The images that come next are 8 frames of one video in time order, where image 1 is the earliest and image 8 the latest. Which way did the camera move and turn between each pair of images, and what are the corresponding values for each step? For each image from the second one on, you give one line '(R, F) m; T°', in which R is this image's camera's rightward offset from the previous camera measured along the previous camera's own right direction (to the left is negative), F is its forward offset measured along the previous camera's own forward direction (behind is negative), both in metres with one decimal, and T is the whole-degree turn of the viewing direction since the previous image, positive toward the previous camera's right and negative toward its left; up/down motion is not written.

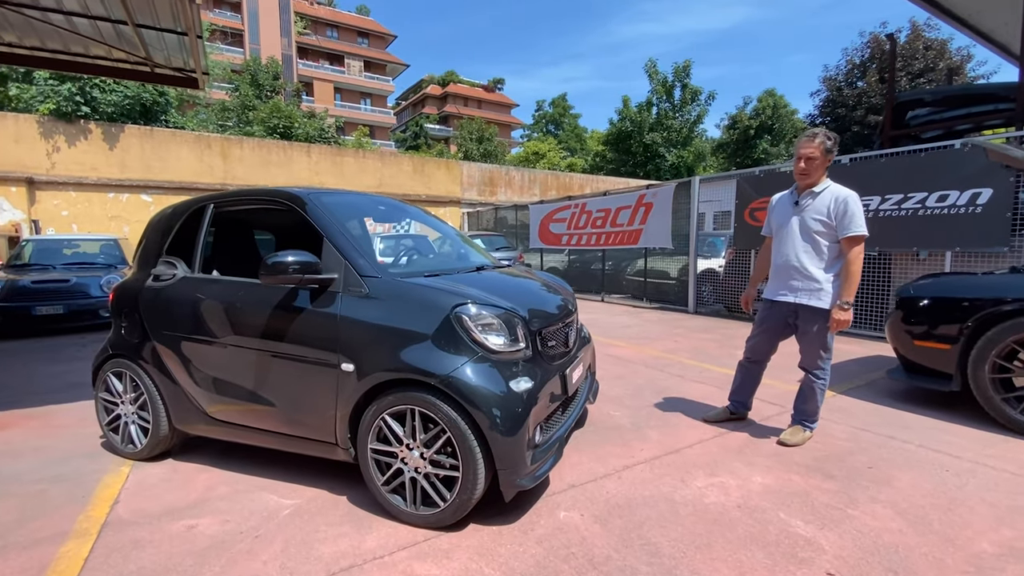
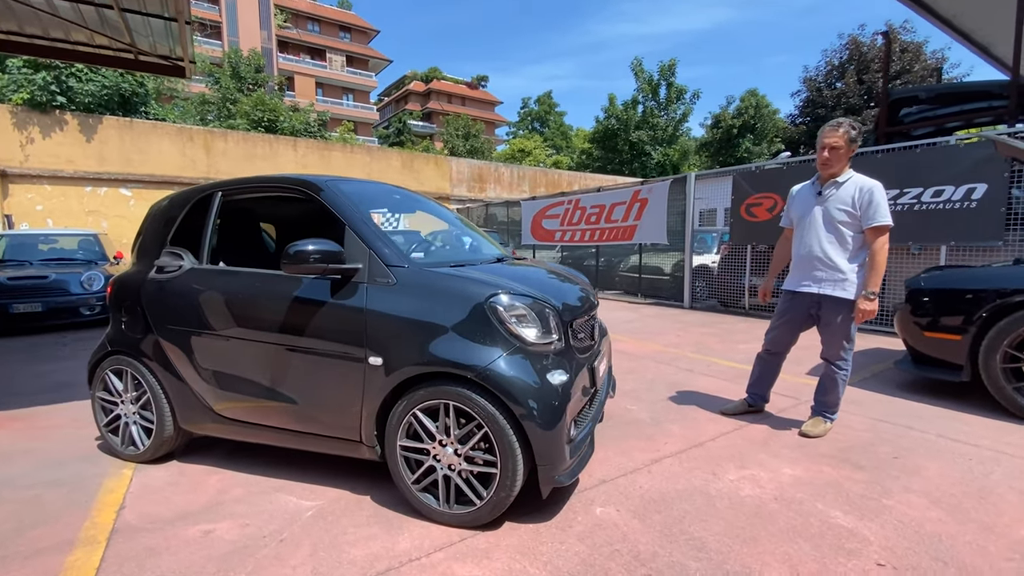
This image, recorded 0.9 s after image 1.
(-0.3, +0.1) m; +2°
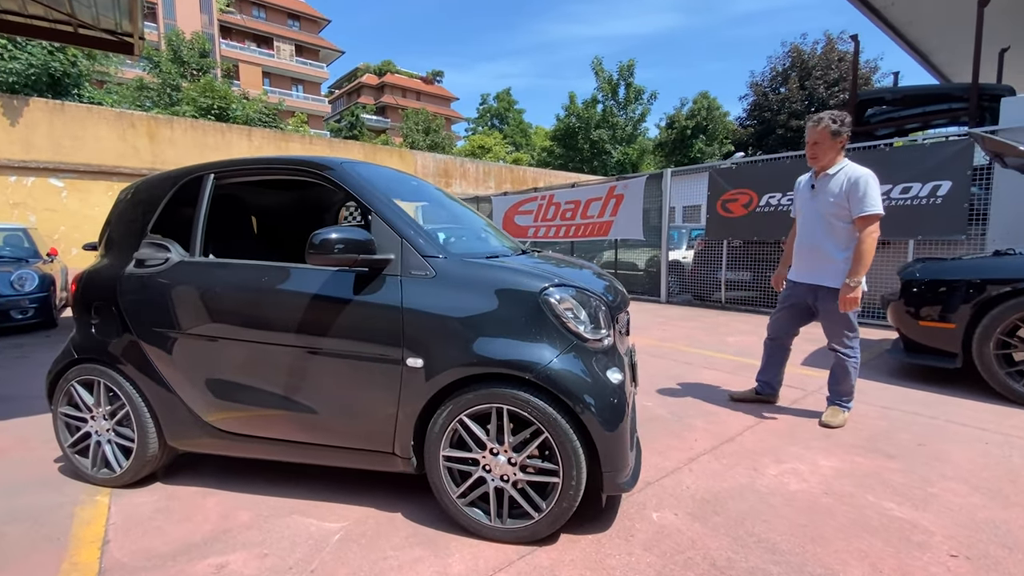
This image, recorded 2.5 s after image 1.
(-0.4, +0.2) m; +6°
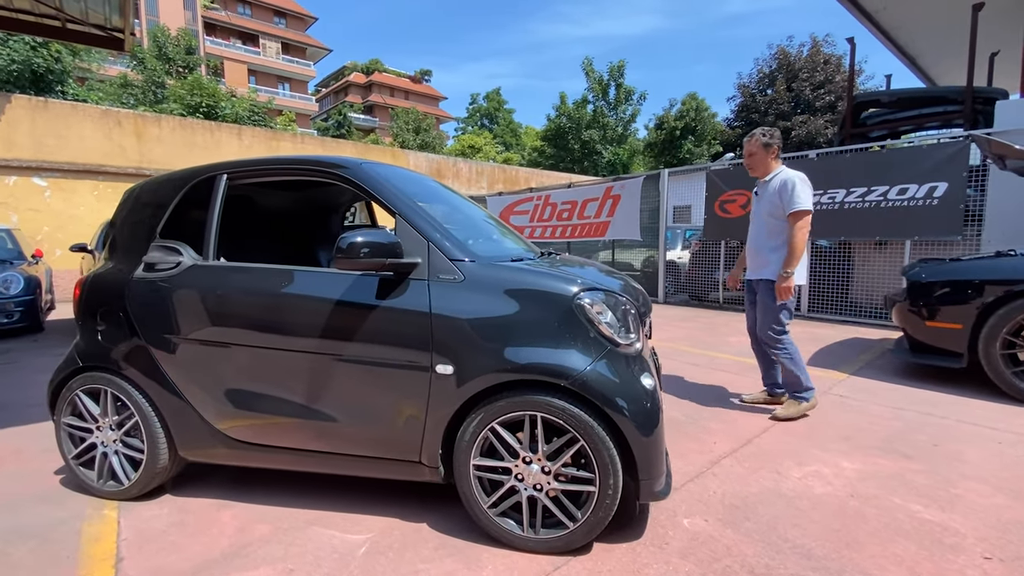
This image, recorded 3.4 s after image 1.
(-0.2, +0.1) m; +2°
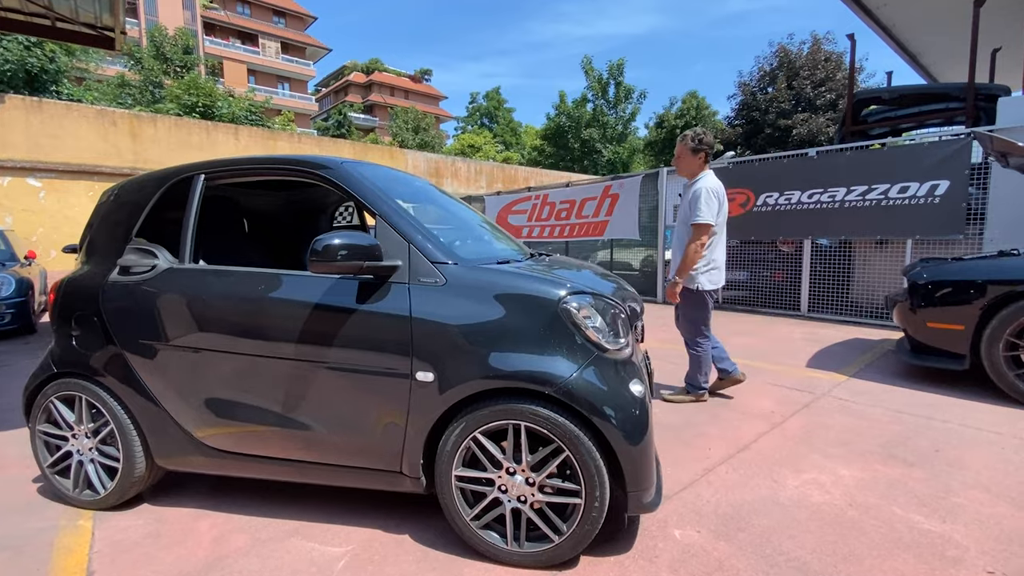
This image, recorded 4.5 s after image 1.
(+0.1, +0.1) m; 0°
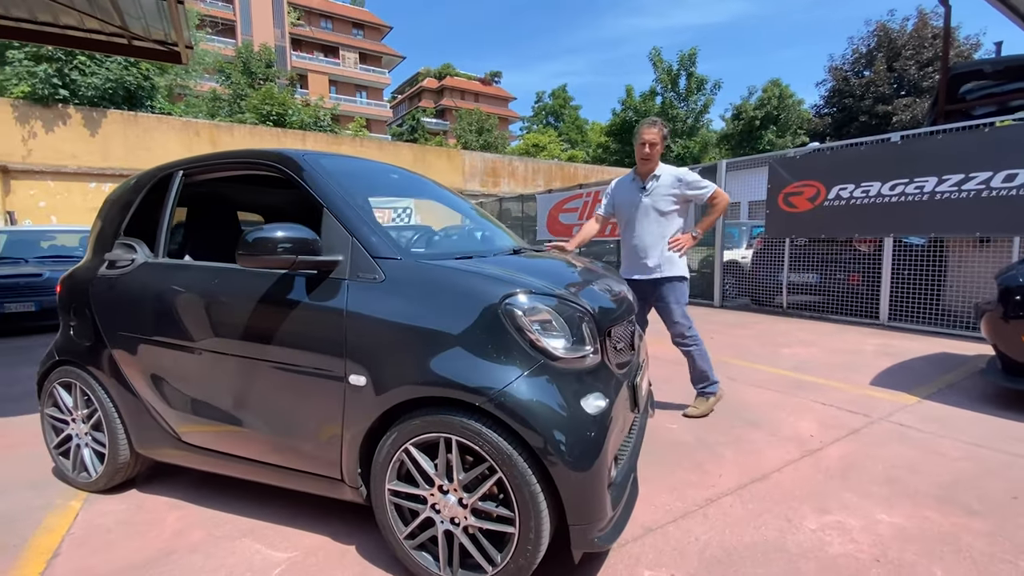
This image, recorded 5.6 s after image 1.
(+0.5, +0.3) m; -9°
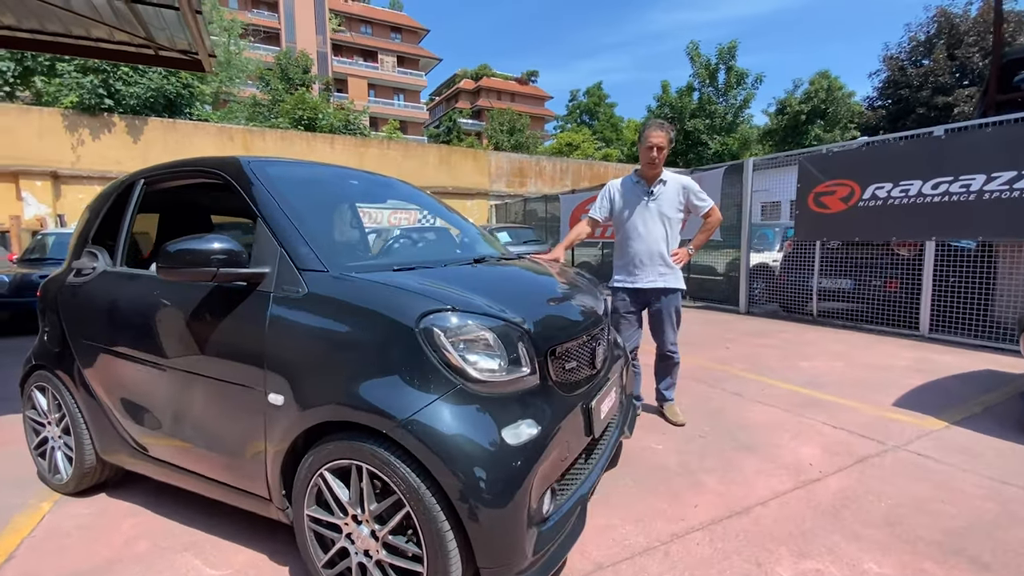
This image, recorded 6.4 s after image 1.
(+0.4, +0.2) m; -5°
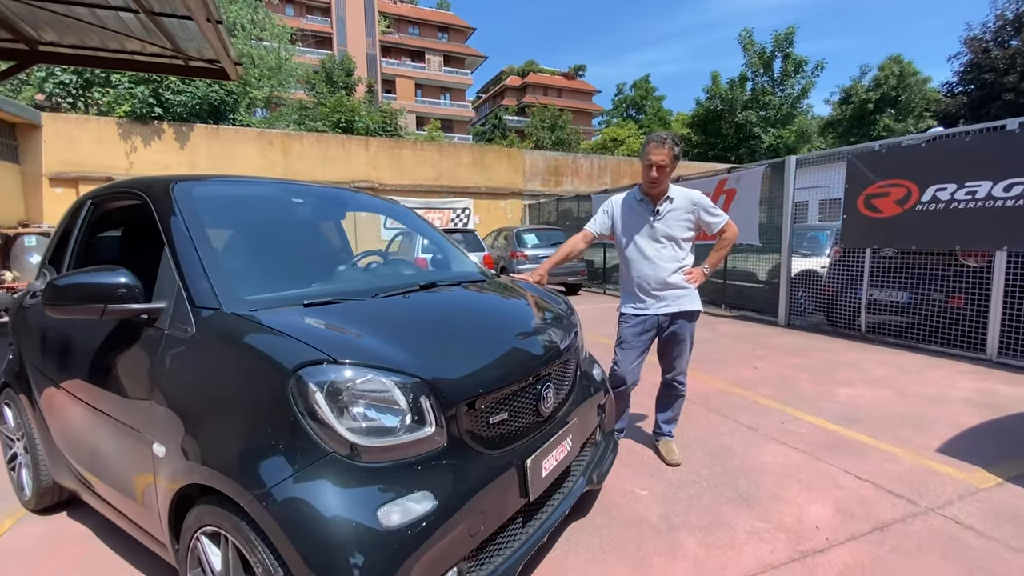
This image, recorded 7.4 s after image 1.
(+0.5, +0.3) m; -6°
